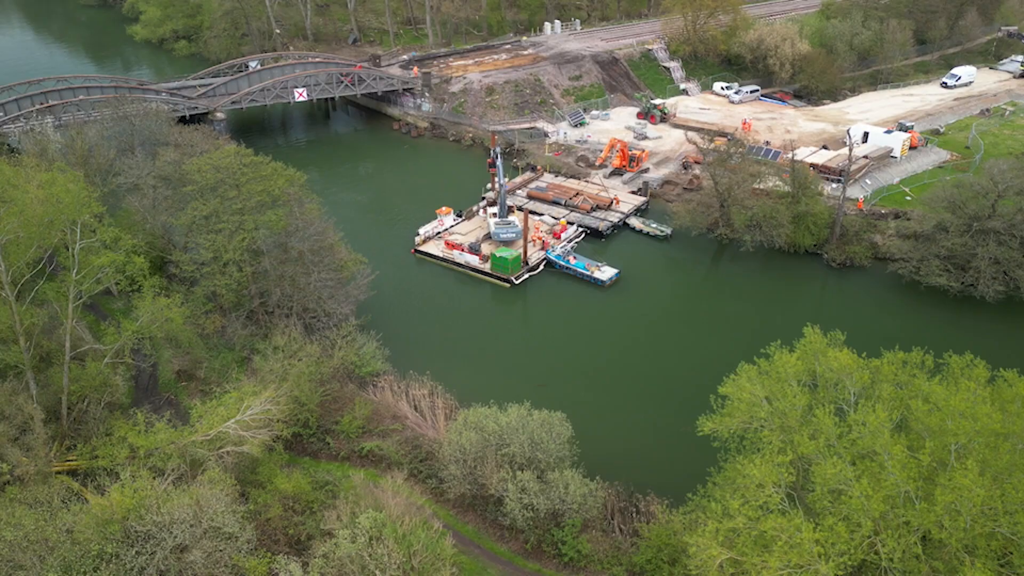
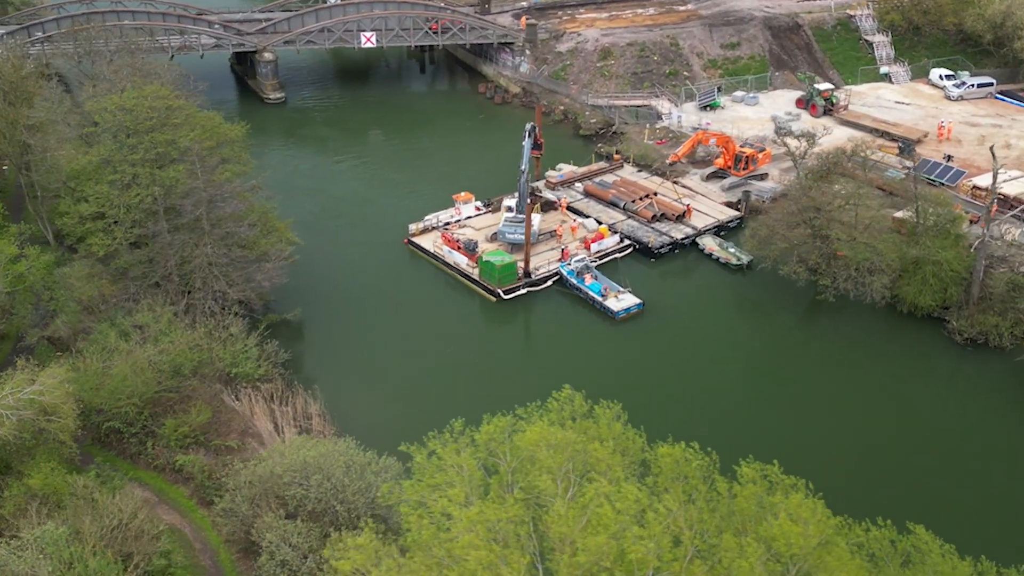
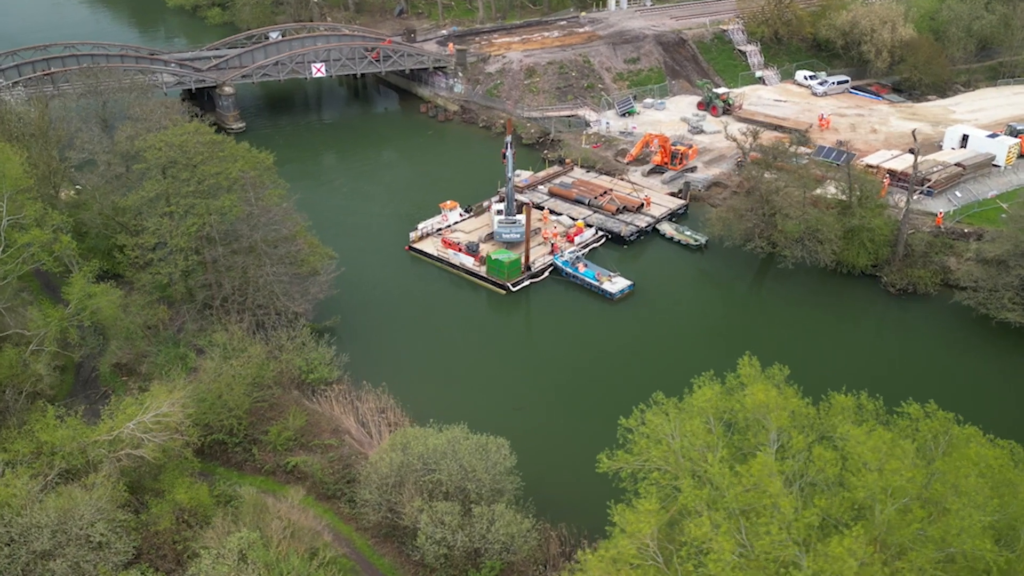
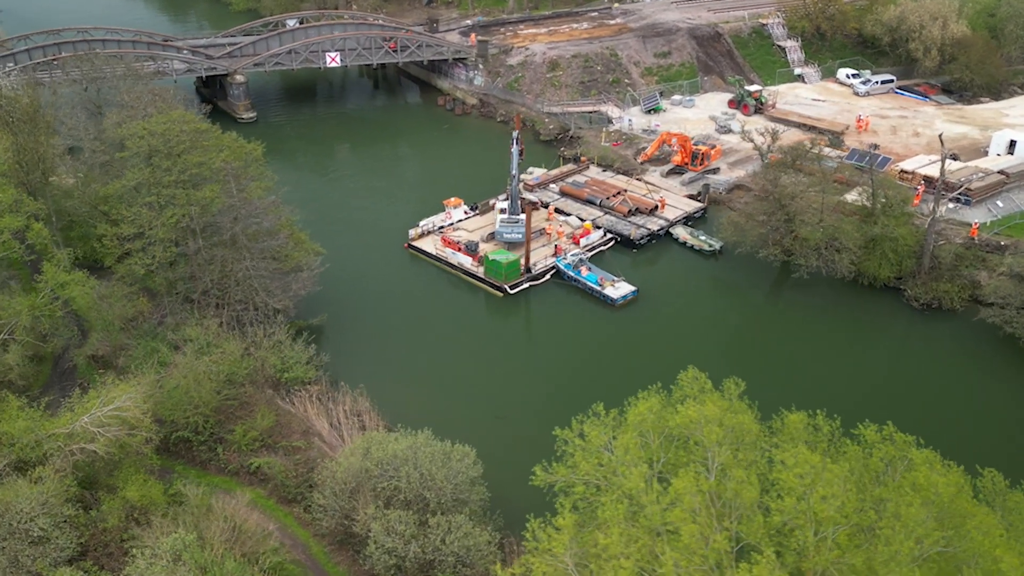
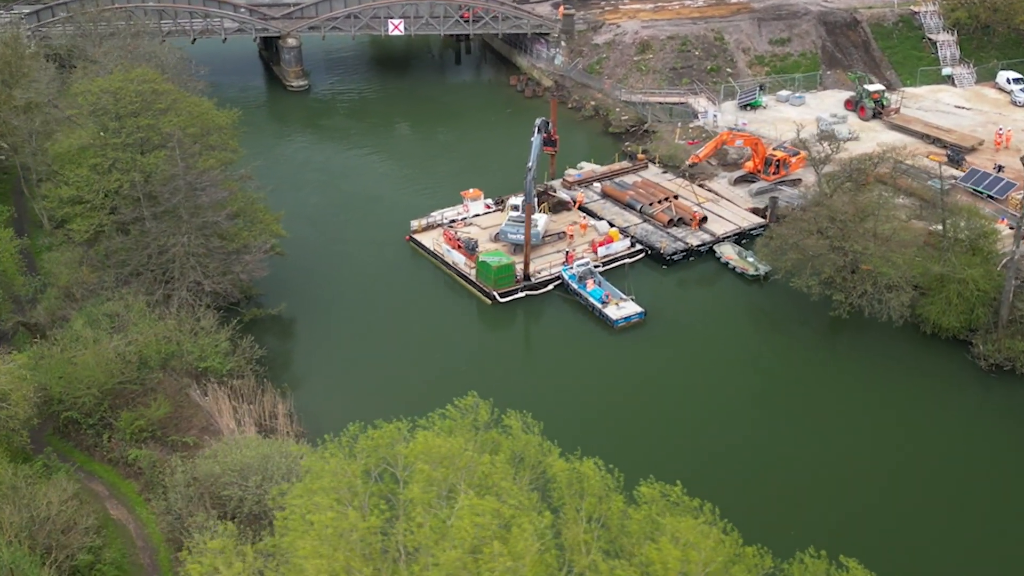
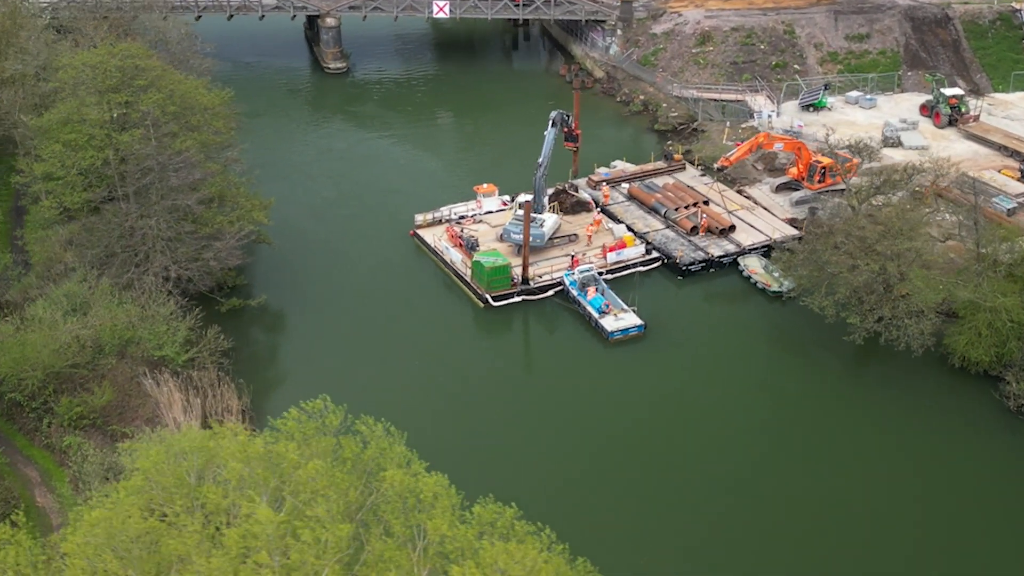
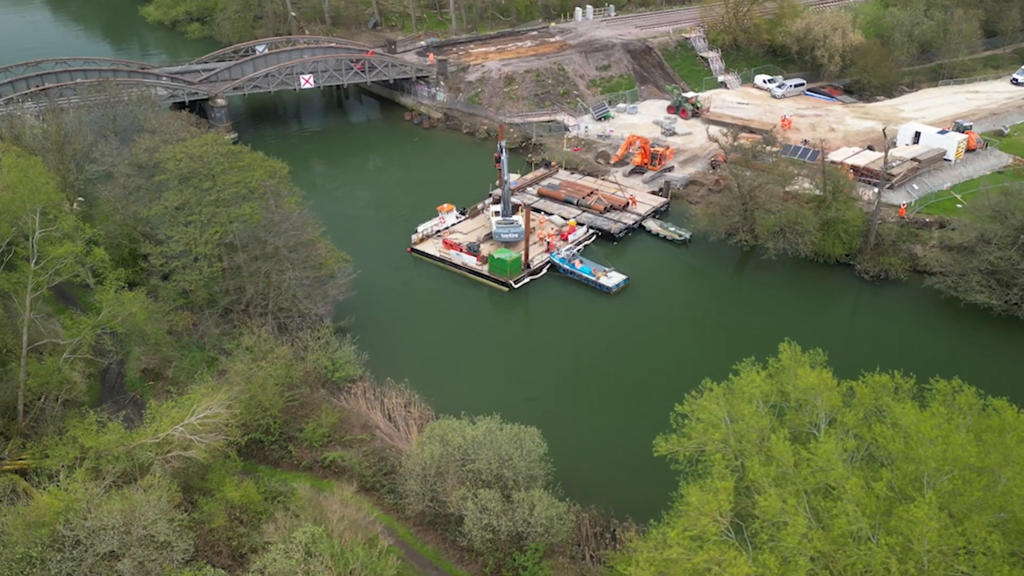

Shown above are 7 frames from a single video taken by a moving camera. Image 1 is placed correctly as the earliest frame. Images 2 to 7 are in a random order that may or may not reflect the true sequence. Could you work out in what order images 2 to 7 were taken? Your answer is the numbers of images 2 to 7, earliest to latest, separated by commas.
7, 3, 4, 2, 5, 6
